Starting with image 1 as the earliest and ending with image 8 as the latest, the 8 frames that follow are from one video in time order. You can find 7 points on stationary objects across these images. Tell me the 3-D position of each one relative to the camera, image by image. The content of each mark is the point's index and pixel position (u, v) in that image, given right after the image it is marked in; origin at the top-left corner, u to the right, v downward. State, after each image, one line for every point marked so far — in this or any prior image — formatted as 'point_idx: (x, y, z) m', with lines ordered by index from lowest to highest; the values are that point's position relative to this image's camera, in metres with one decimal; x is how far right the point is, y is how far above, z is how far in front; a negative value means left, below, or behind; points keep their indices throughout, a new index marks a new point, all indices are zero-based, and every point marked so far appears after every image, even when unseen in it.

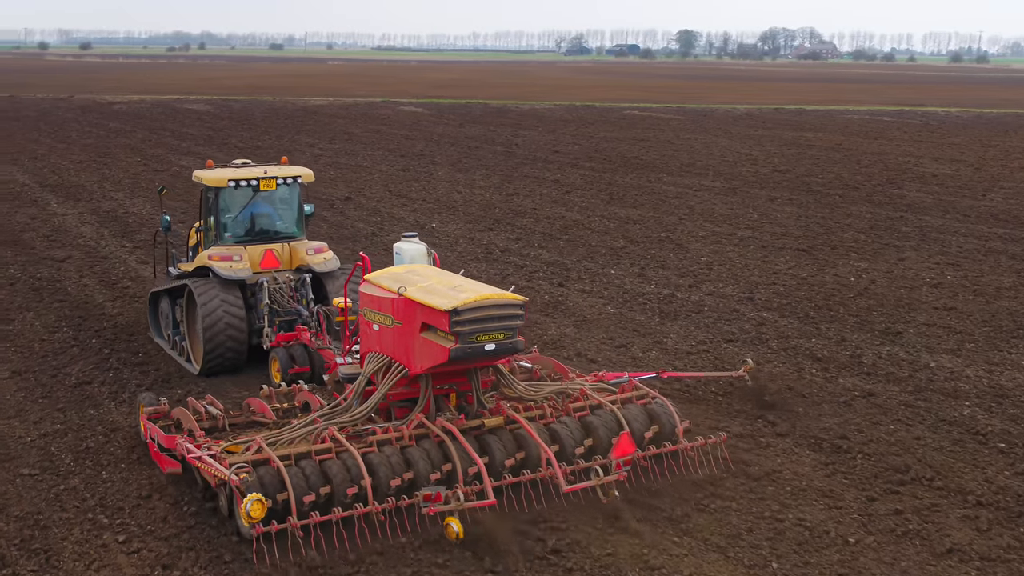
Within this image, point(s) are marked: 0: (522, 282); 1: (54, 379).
0: (+0.1, +0.1, +11.5) m
1: (-3.1, -0.6, +8.2) m
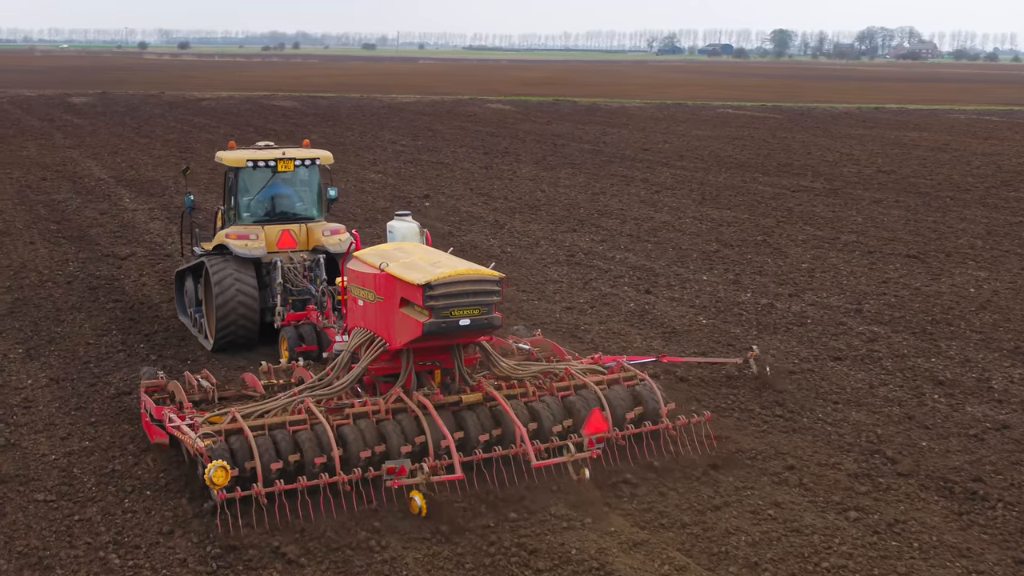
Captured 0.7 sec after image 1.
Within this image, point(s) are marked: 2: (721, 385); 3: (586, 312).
0: (+0.8, 0.0, +10.6) m
1: (-2.6, -0.6, +7.5) m
2: (+1.3, -0.6, +7.5) m
3: (+0.6, -0.2, +9.7) m
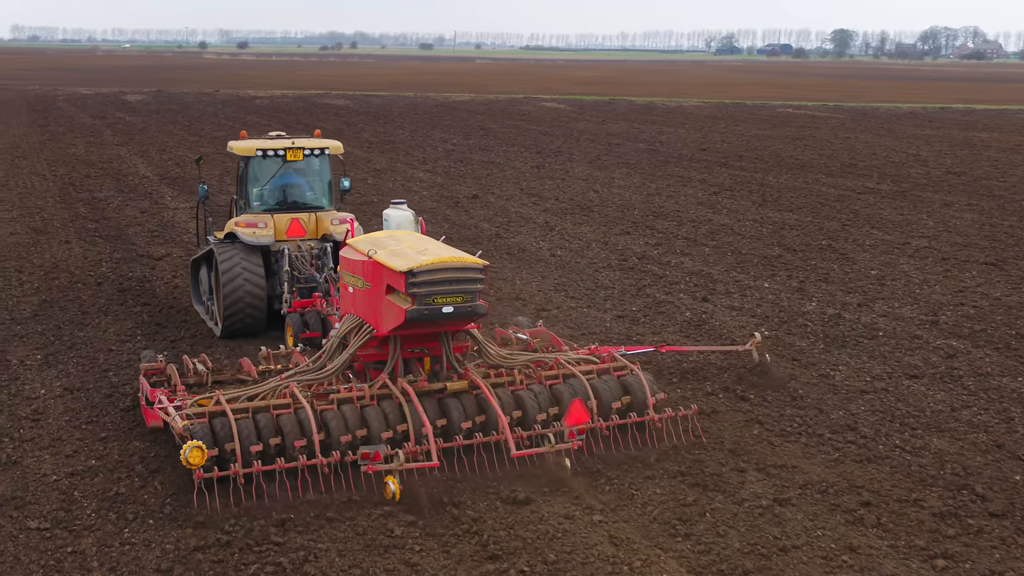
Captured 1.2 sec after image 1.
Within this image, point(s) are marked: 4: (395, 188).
0: (+1.2, -0.1, +10.0) m
1: (-2.3, -0.6, +7.0) m
2: (+1.6, -0.7, +6.9) m
3: (+0.9, -0.2, +9.1) m
4: (-1.7, +1.4, +17.2) m
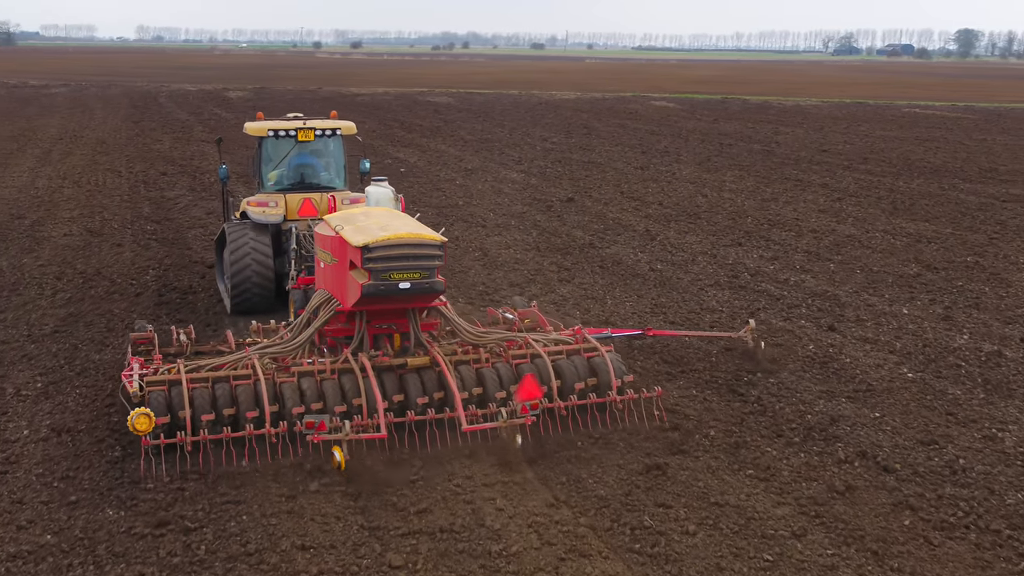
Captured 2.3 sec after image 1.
0: (+1.8, -0.2, +8.4) m
1: (-2.0, -0.7, +5.8) m
2: (+1.9, -0.8, +5.3) m
3: (+1.5, -0.4, +7.5) m
4: (-0.4, +1.3, +15.9) m
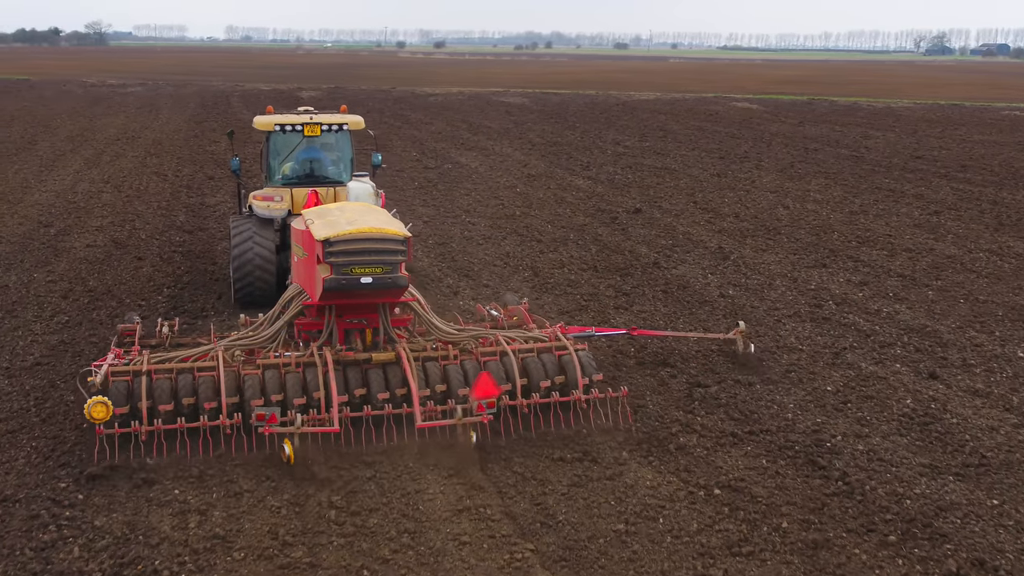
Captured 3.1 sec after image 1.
0: (+2.1, -0.5, +7.2) m
1: (-1.9, -0.9, +4.8) m
2: (+1.9, -1.1, +4.0) m
3: (+1.7, -0.6, +6.3) m
4: (+0.4, +1.1, +14.7) m
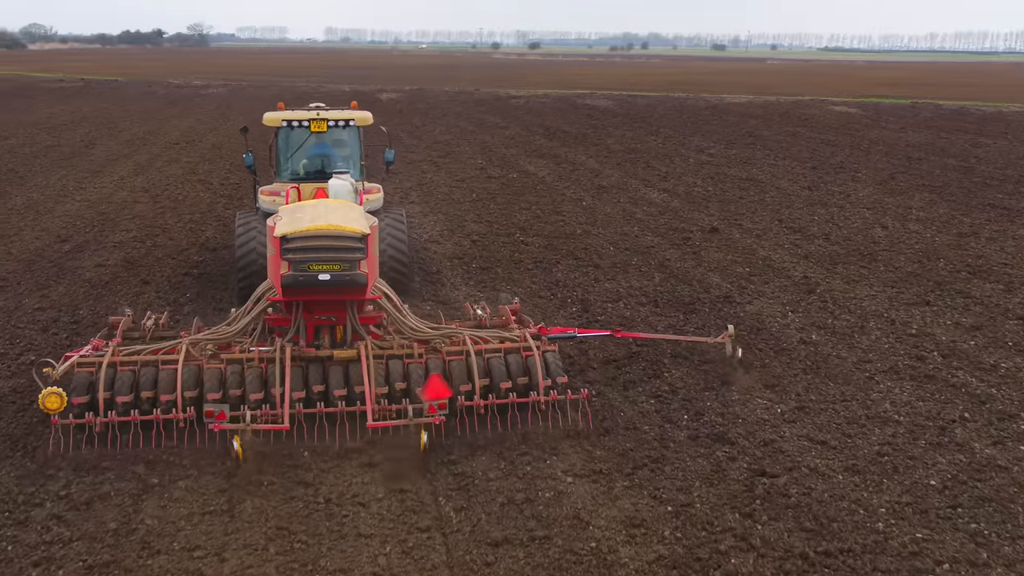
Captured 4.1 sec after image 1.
0: (+2.2, -0.7, +5.7) m
1: (-2.0, -1.1, +3.6) m
2: (+1.8, -1.3, +2.6) m
3: (+1.7, -0.9, +4.8) m
4: (+1.1, +0.8, +13.3) m
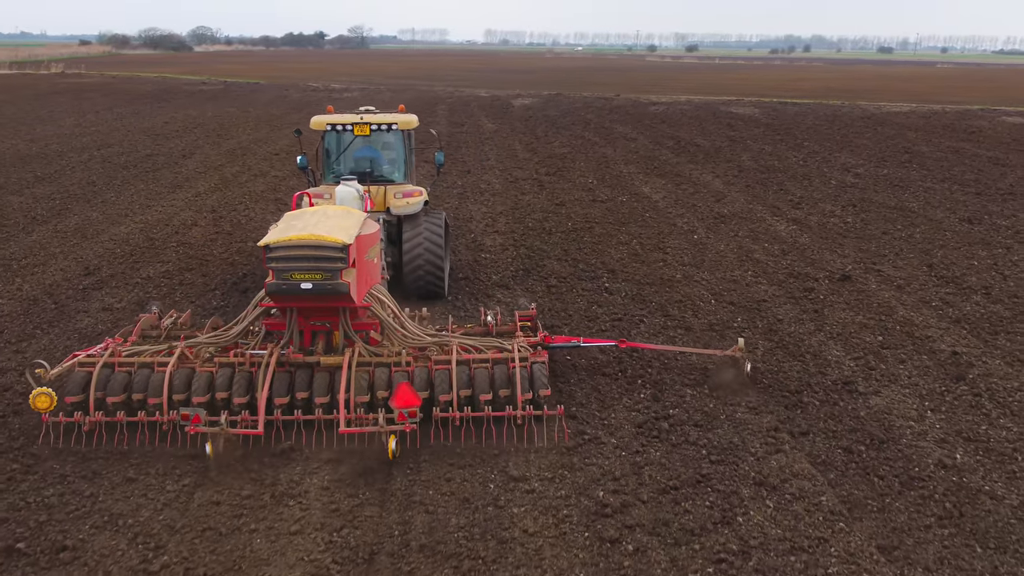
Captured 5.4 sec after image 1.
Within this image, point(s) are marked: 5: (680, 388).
0: (+2.1, -1.2, +3.6) m
1: (-2.3, -1.5, +2.0) m
2: (+1.3, -1.8, +0.5) m
3: (+1.5, -1.4, +2.8) m
4: (+2.0, +0.4, +11.3) m
5: (+0.9, -0.6, +6.8) m
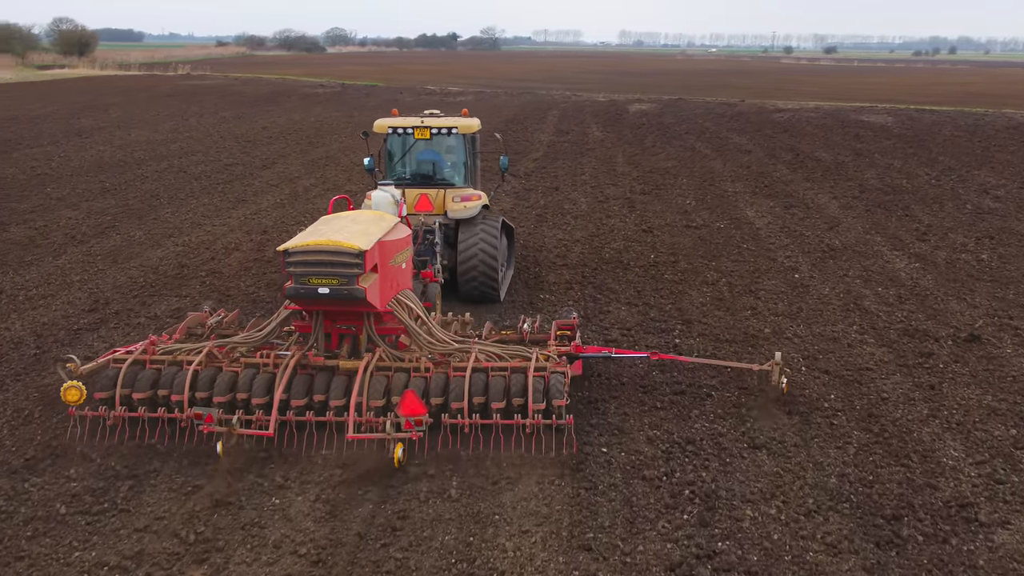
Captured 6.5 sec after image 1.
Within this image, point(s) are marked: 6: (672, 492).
0: (+1.7, -1.6, +1.9) m
1: (-2.8, -1.8, +0.8) m
2: (+0.6, -2.2, -1.1) m
3: (+1.1, -1.7, +1.2) m
4: (+2.5, -0.1, +9.6) m
5: (+1.0, -0.9, +5.2) m
6: (+0.7, -0.9, +5.4) m
